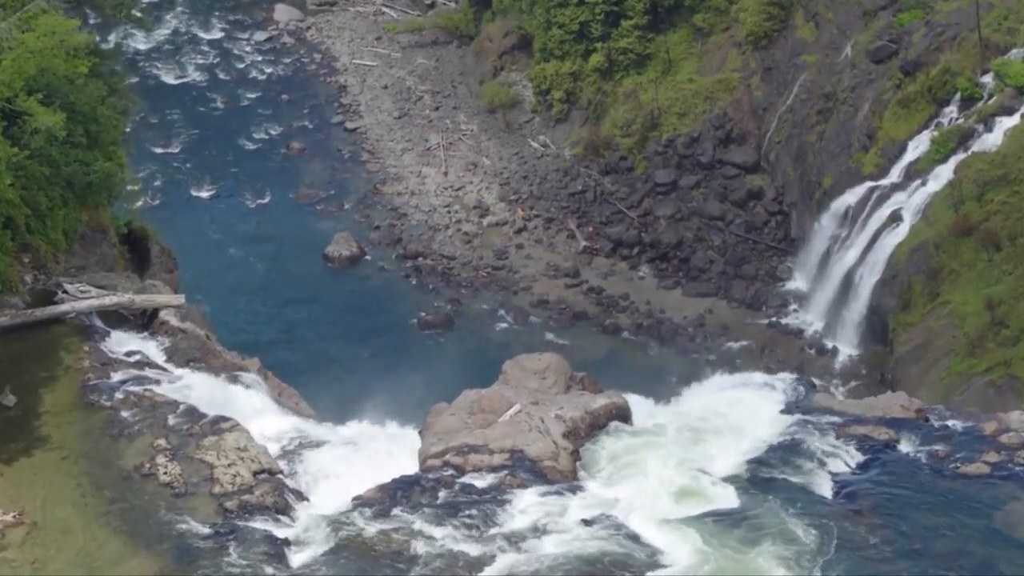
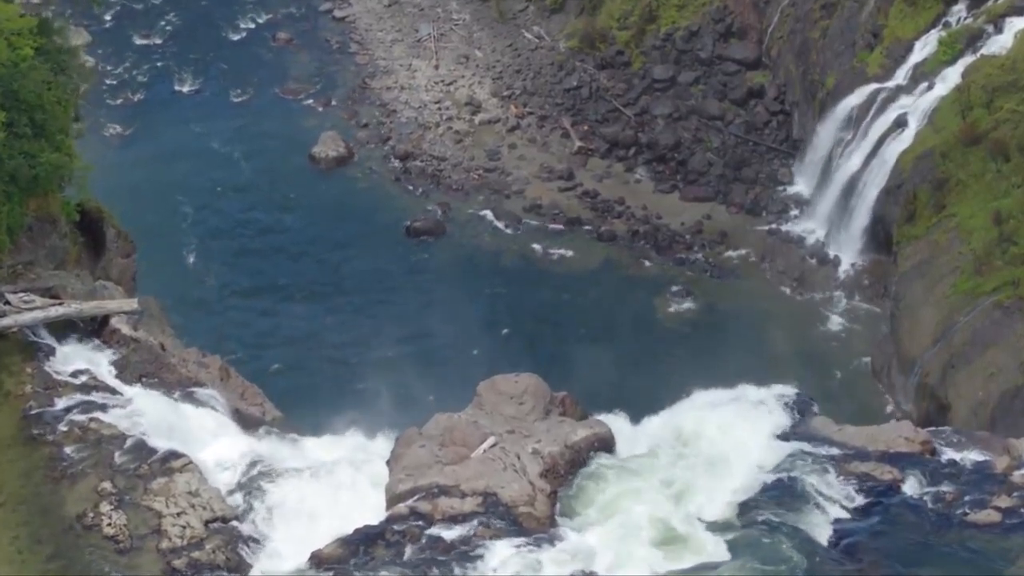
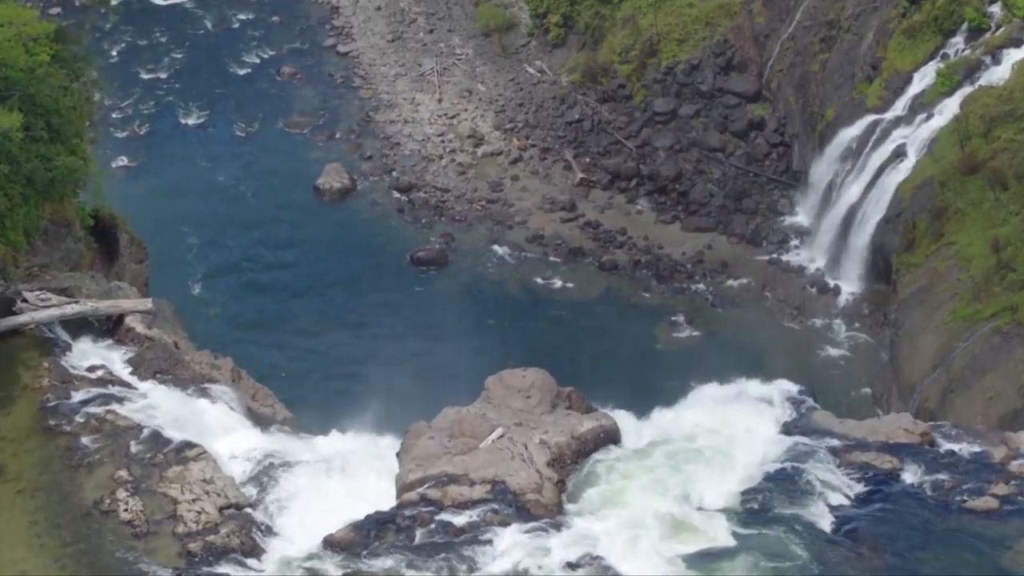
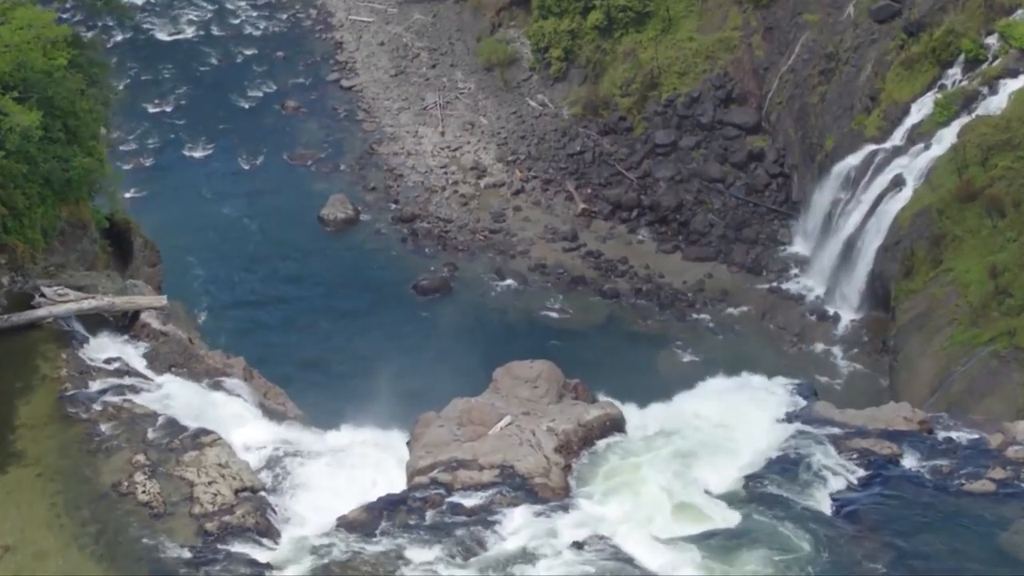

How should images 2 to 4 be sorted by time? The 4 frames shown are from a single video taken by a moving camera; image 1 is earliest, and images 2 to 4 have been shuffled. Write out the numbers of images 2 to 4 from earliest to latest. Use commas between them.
4, 3, 2
